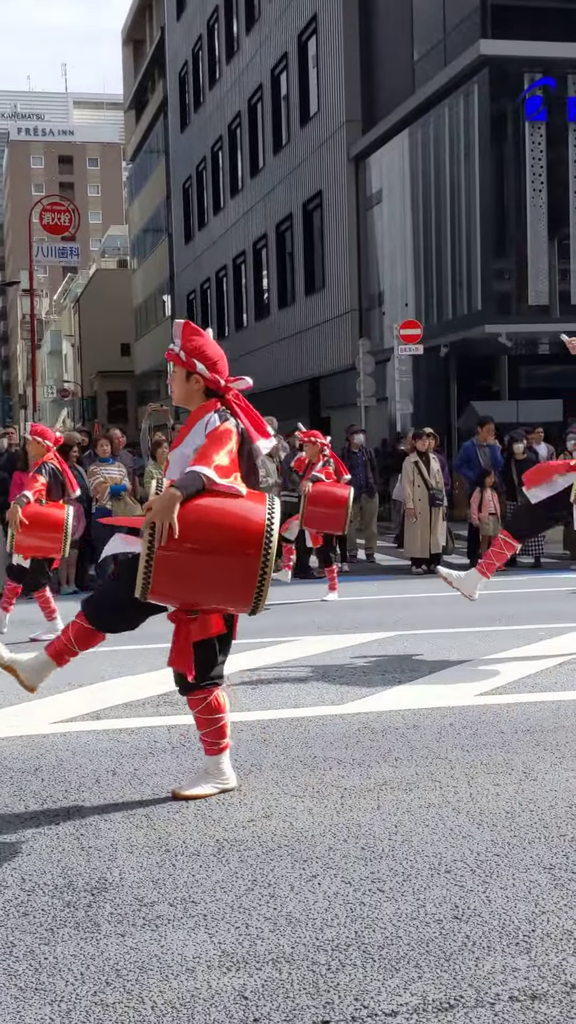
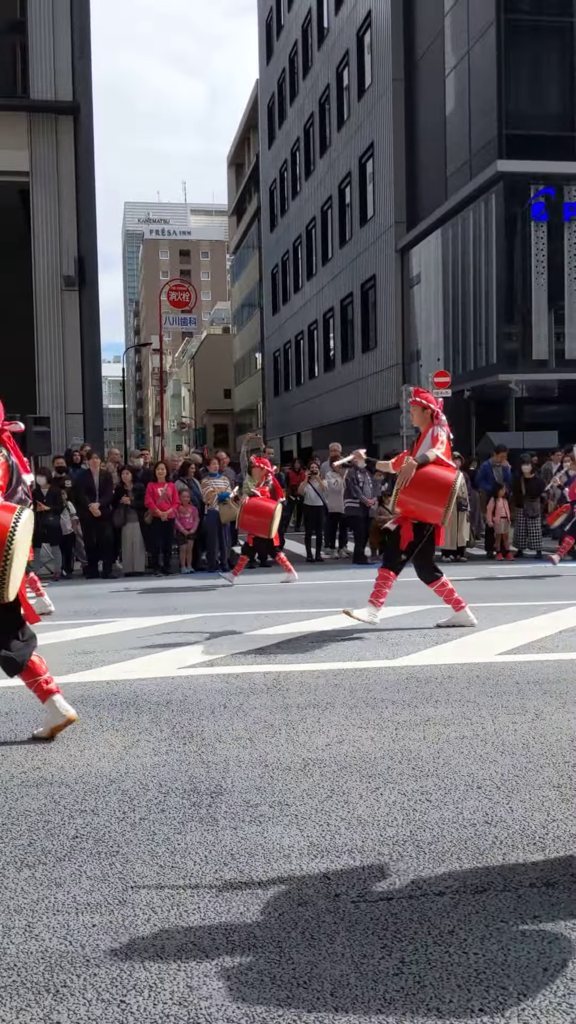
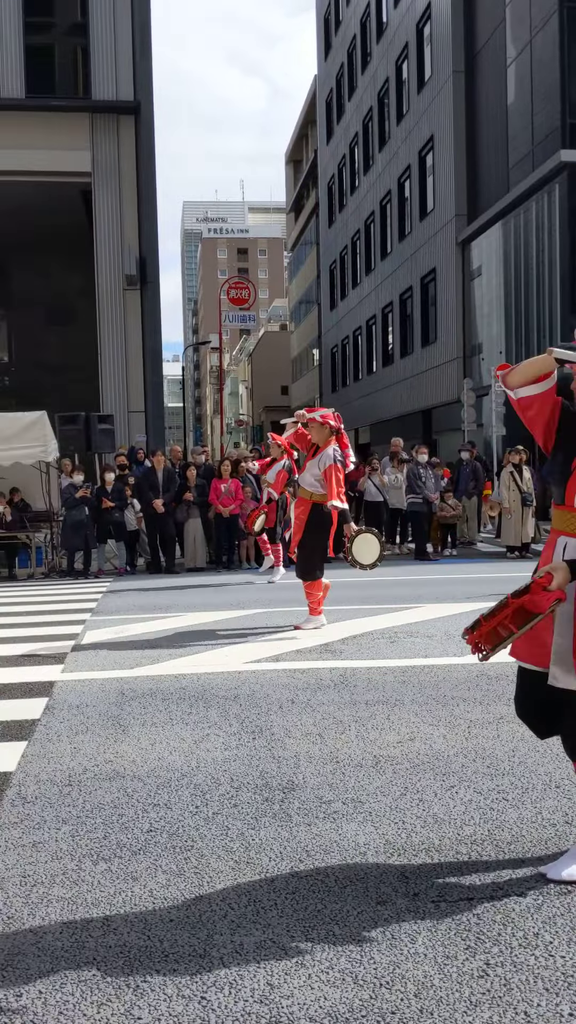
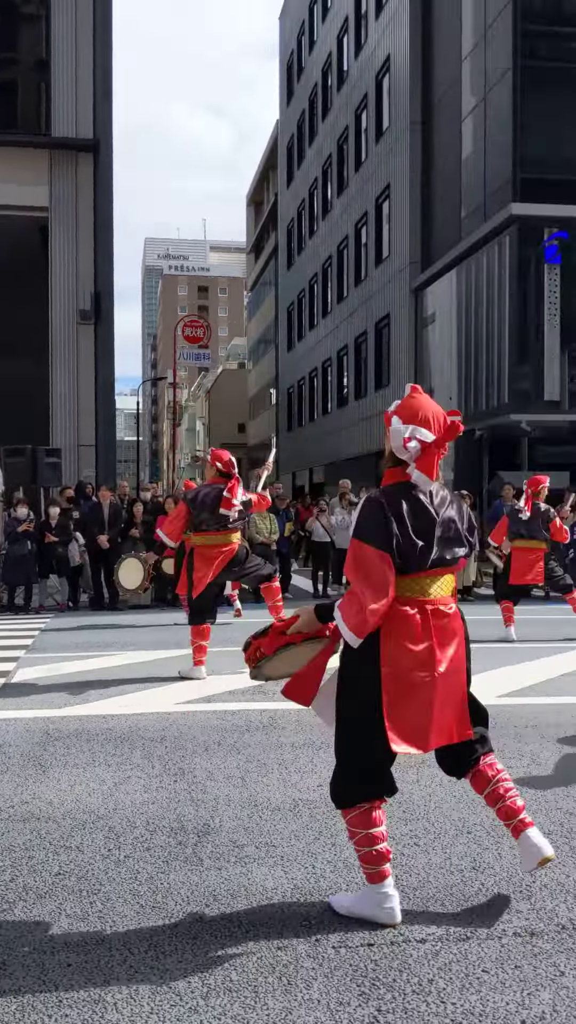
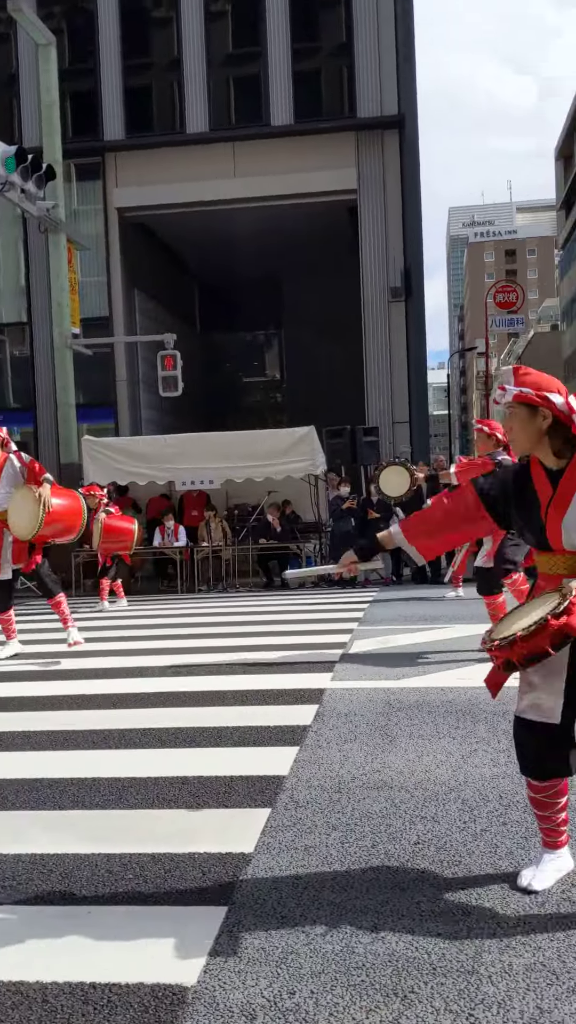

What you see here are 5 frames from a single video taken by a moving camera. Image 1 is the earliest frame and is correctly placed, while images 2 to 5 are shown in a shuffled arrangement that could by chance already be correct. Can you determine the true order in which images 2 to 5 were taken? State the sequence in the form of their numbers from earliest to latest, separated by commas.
2, 3, 5, 4
